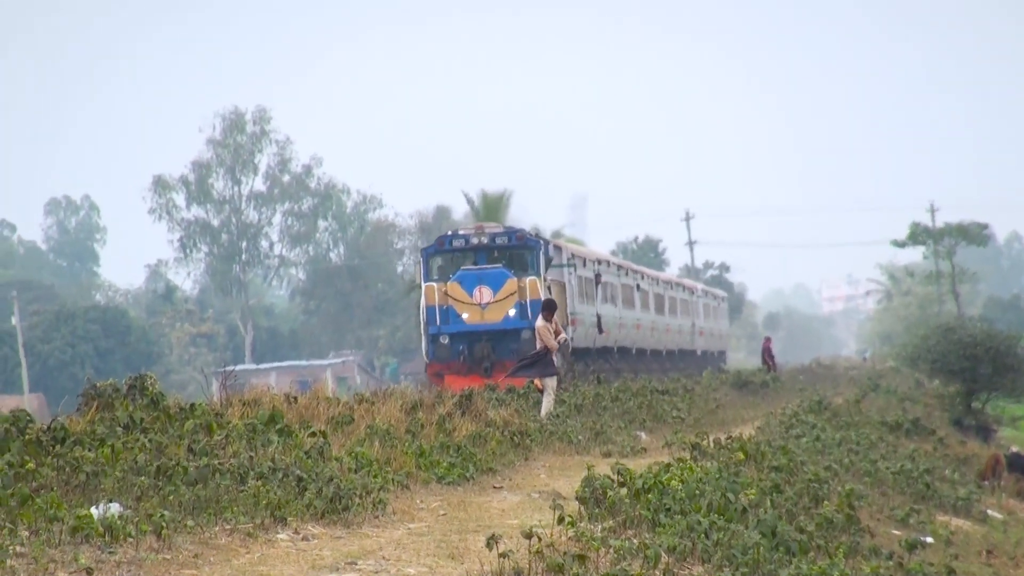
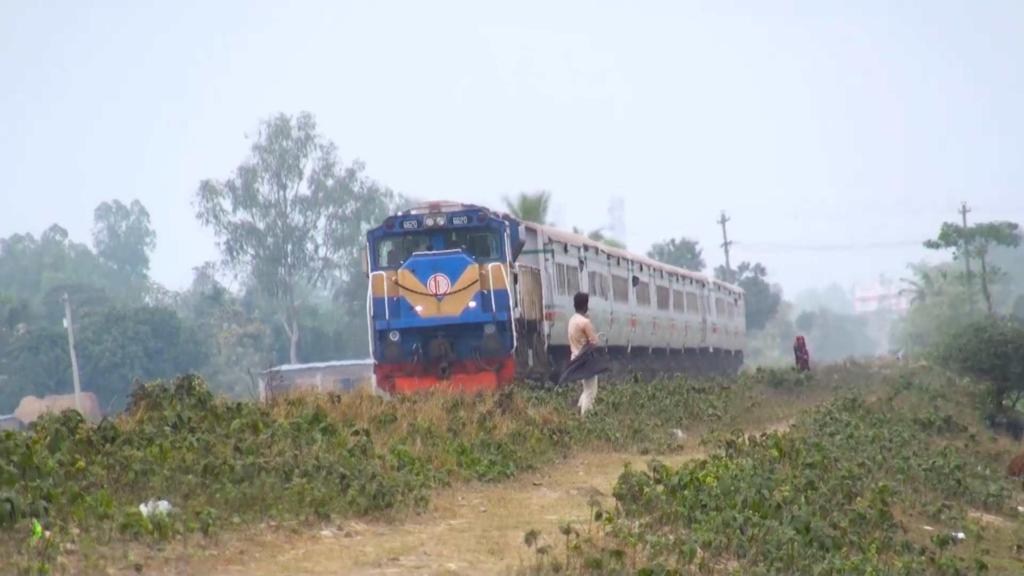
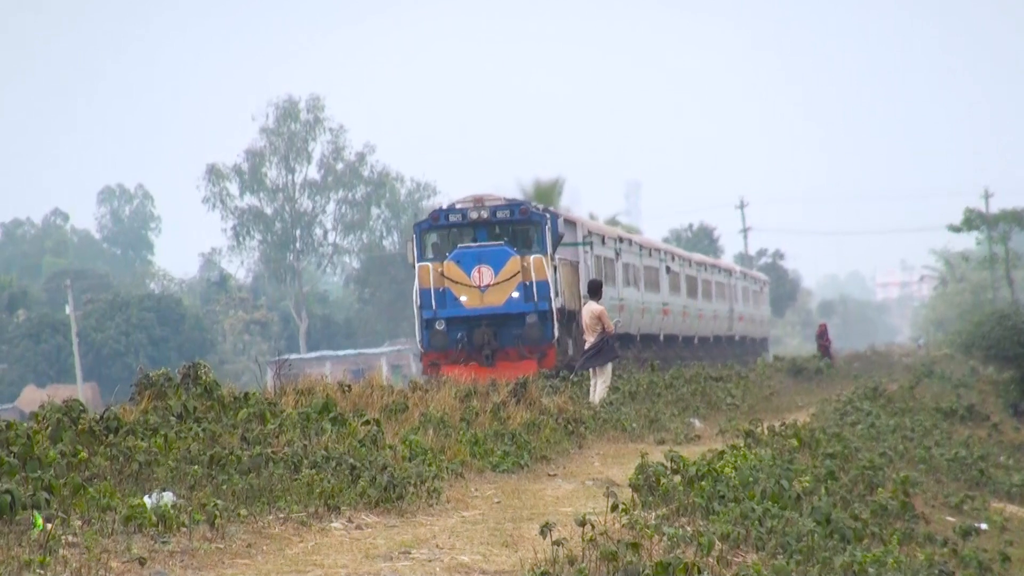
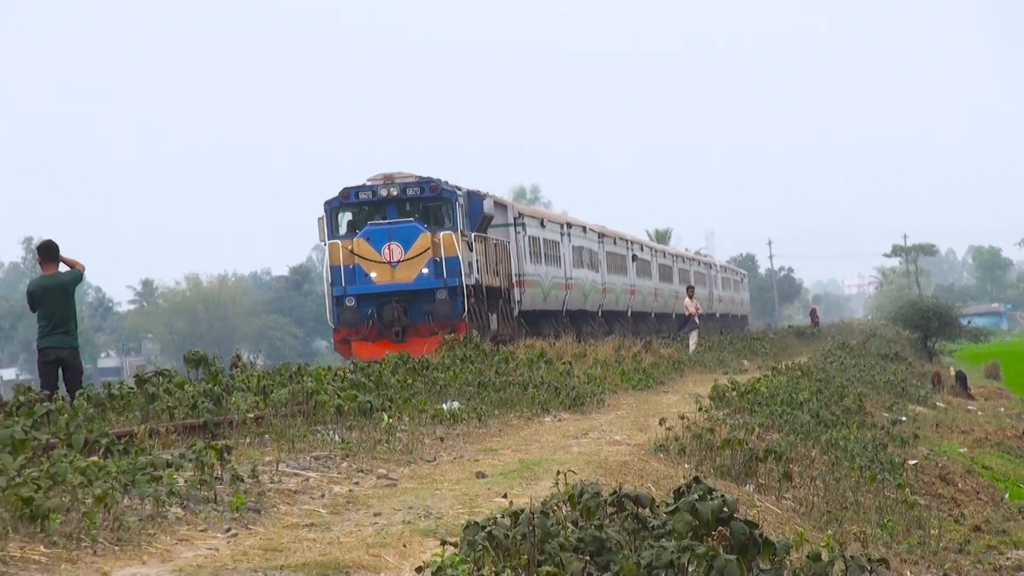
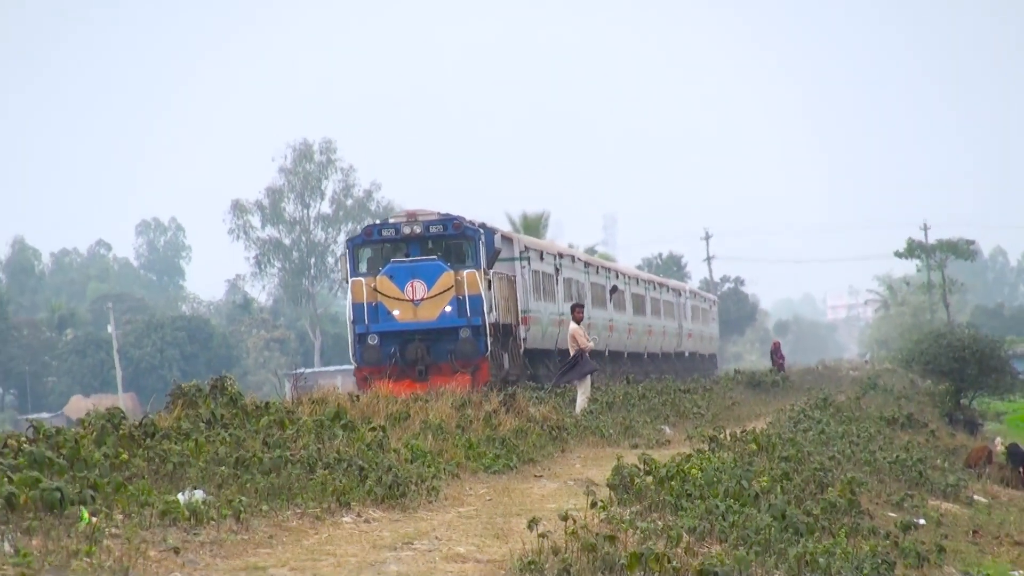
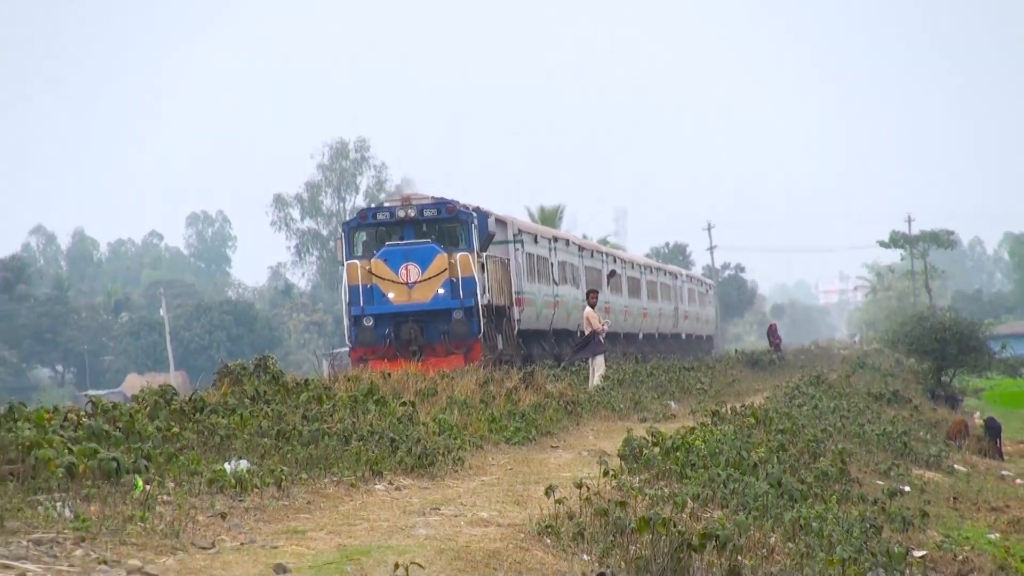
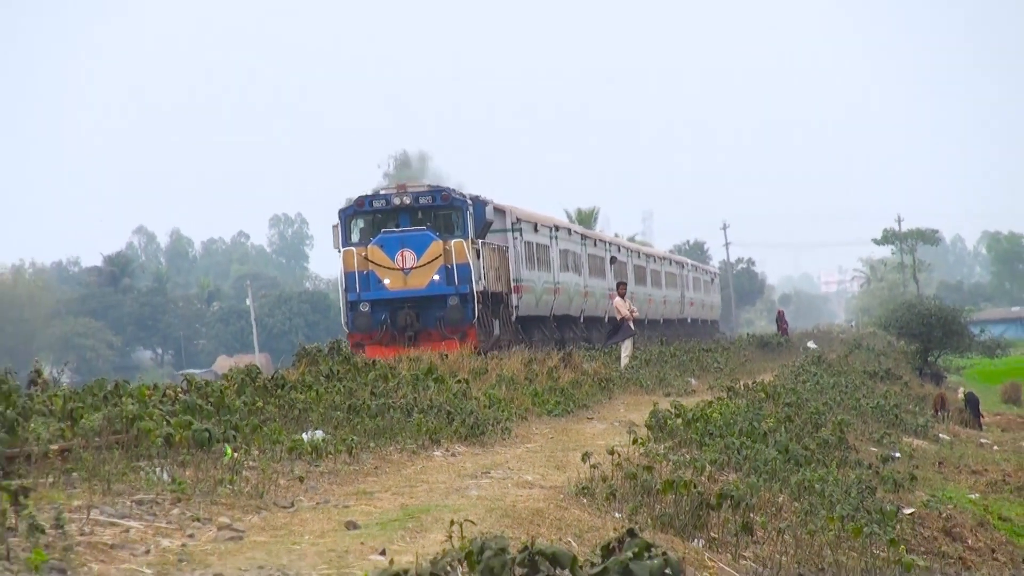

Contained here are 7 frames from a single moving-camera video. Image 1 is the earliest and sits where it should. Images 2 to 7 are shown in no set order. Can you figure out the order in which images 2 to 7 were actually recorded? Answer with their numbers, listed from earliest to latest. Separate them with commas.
3, 2, 5, 6, 7, 4
